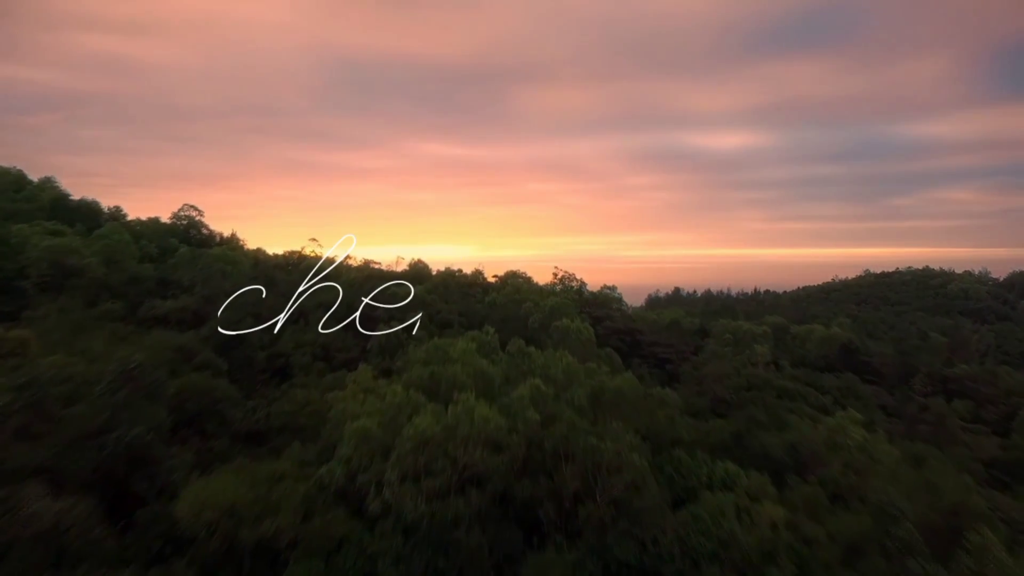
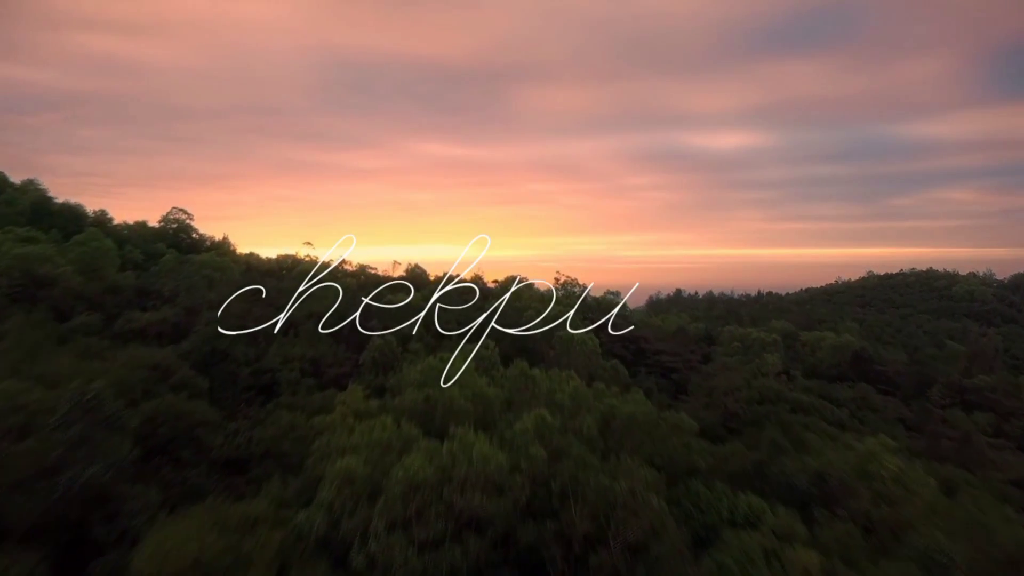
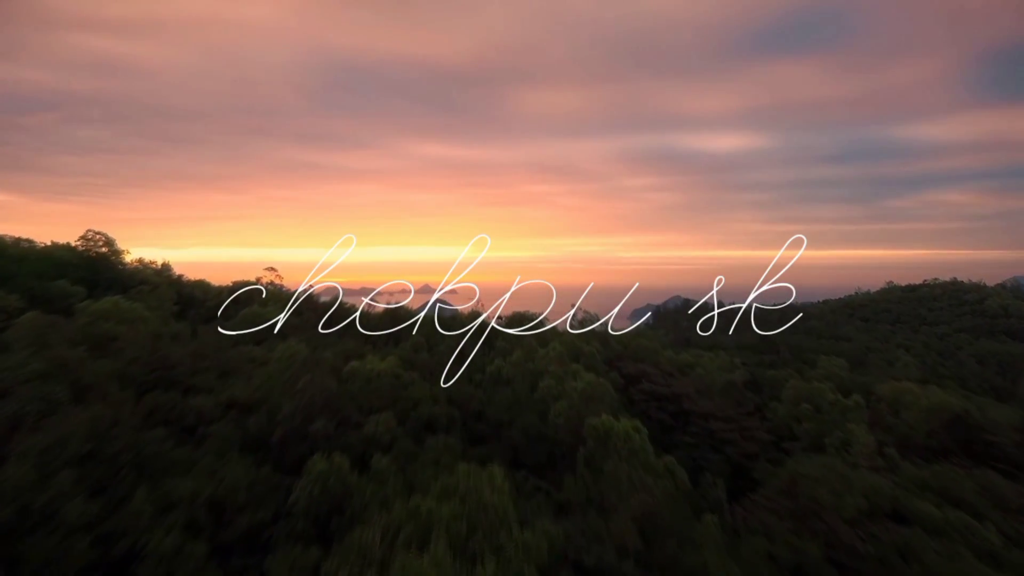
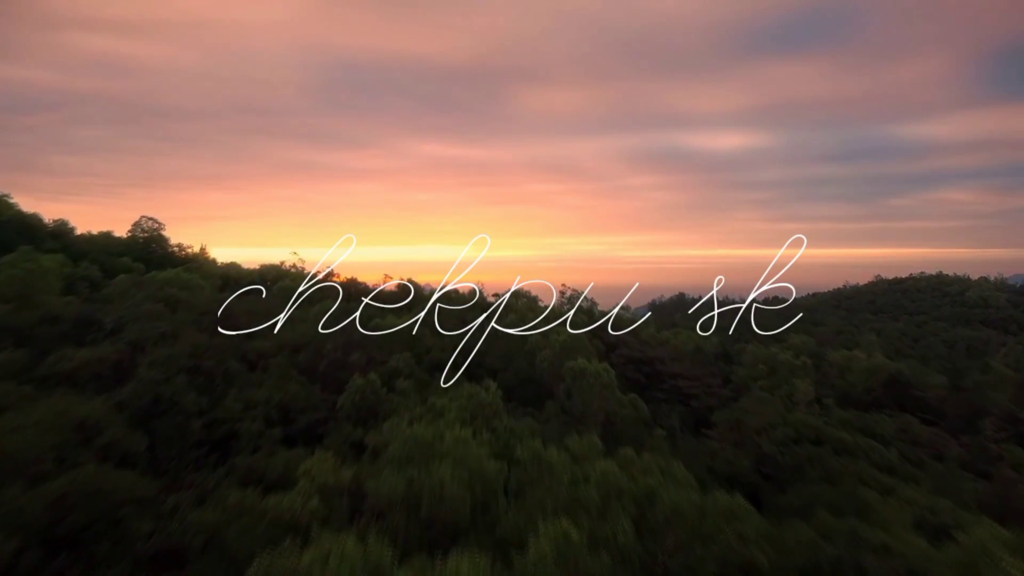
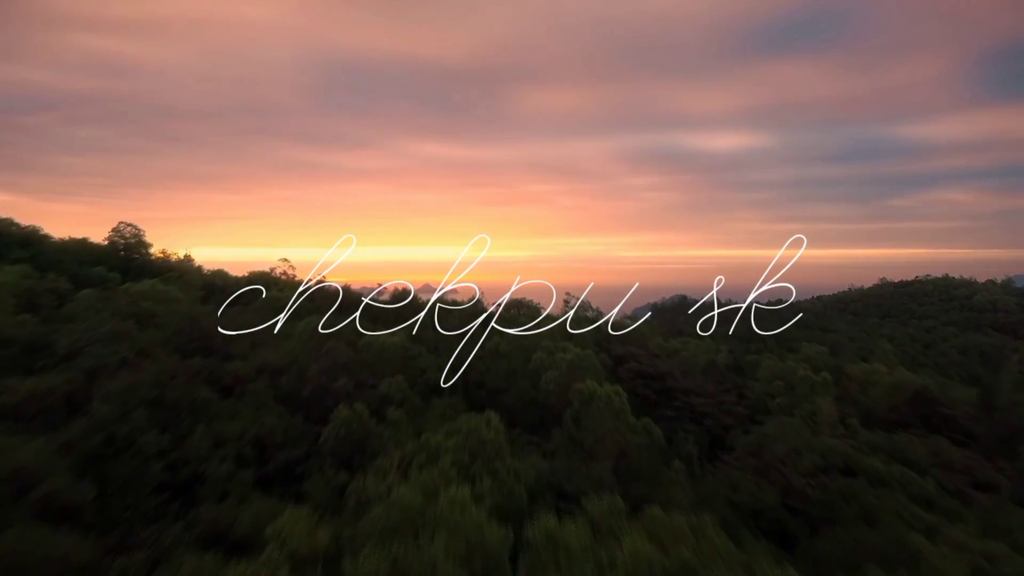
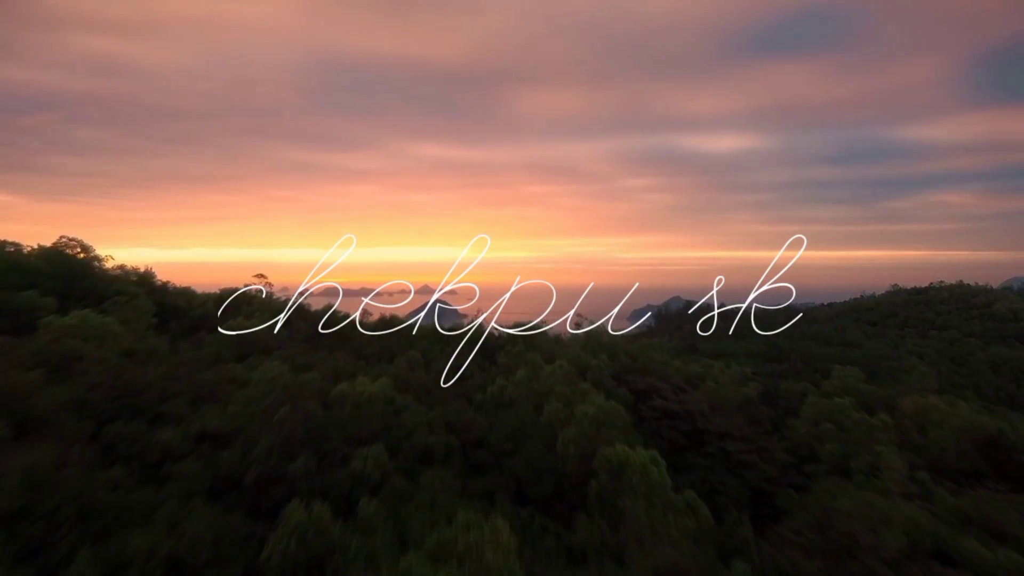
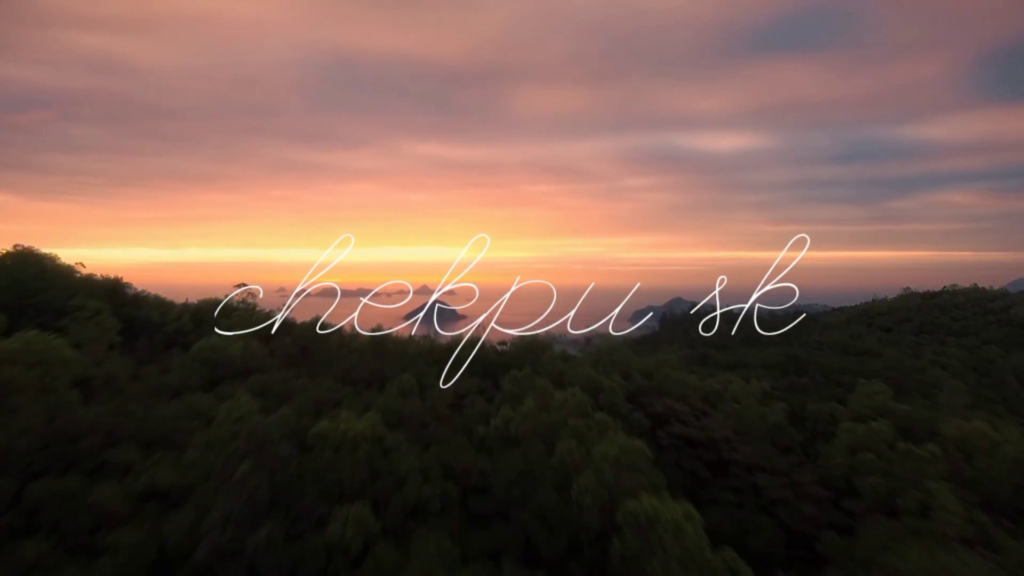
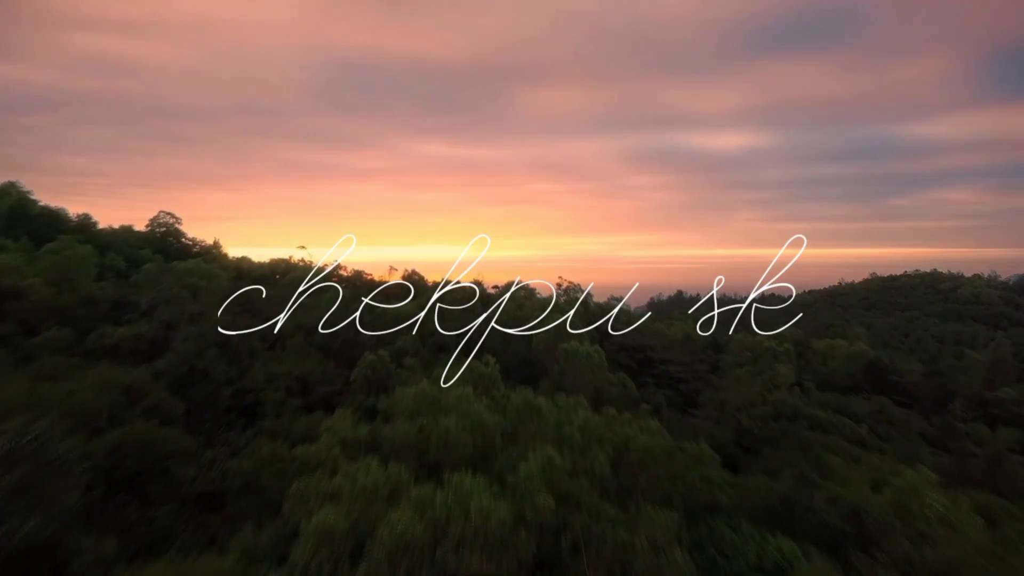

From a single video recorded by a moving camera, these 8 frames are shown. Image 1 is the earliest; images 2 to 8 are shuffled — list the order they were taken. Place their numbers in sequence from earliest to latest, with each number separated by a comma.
2, 8, 4, 5, 3, 6, 7
